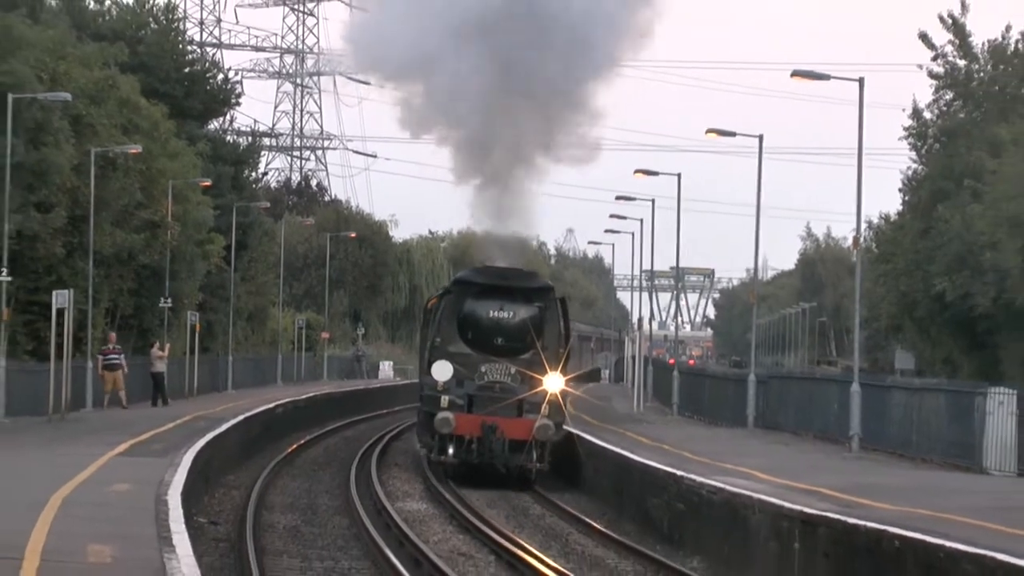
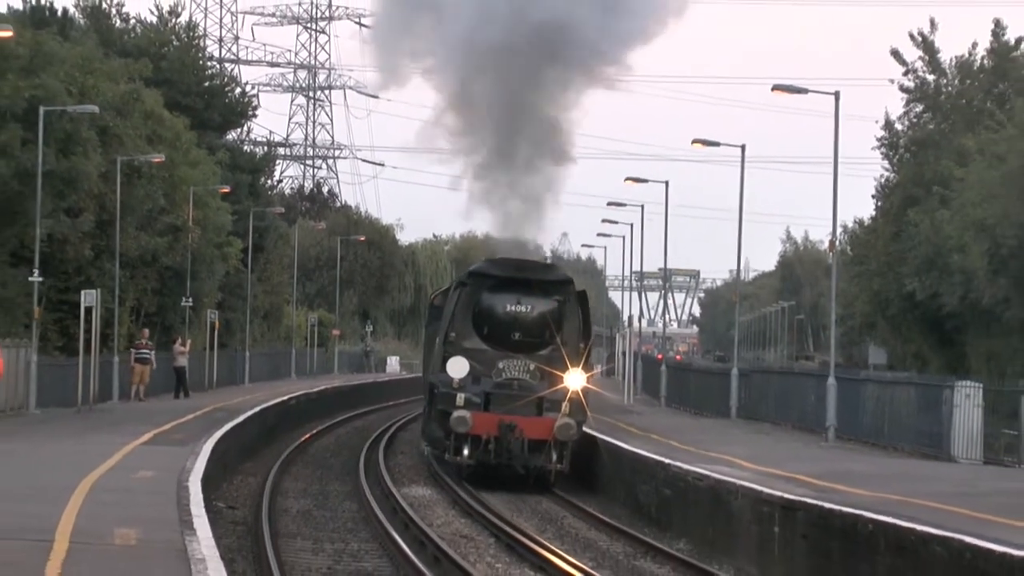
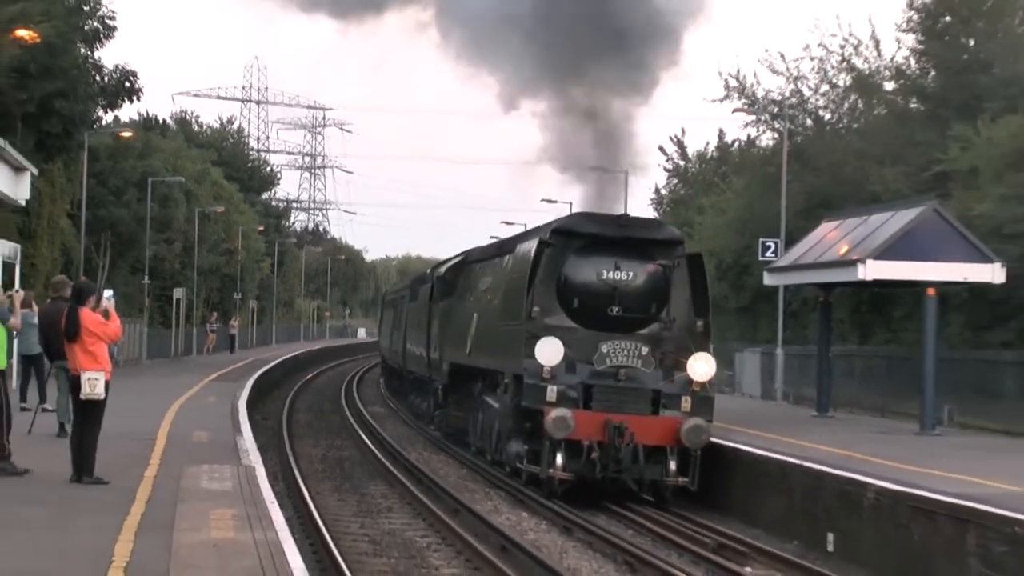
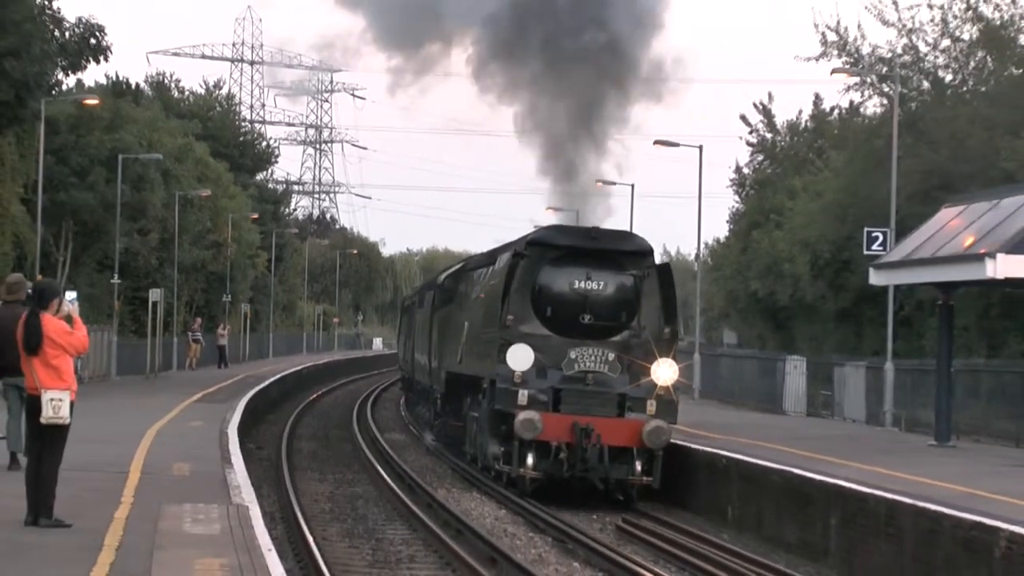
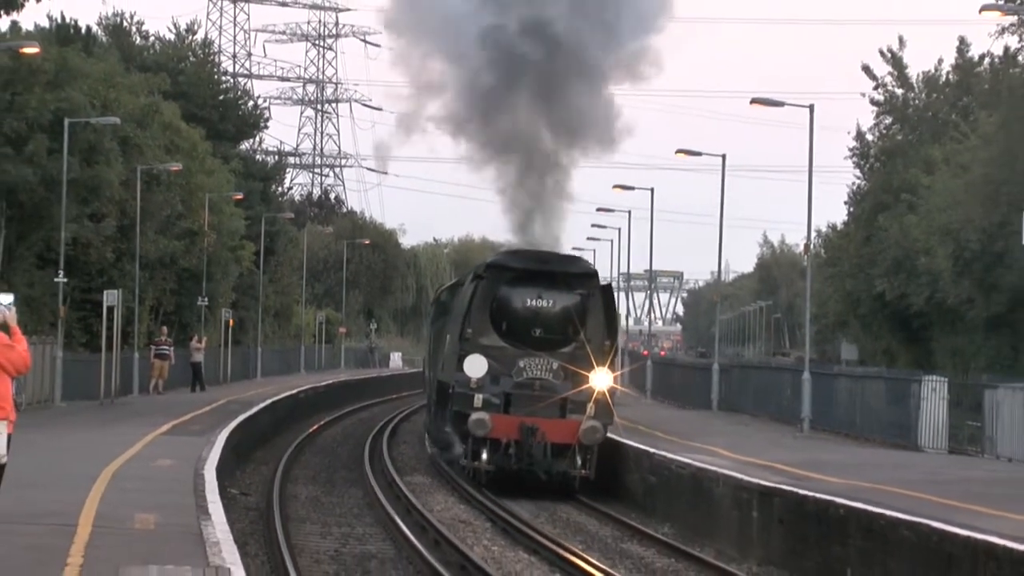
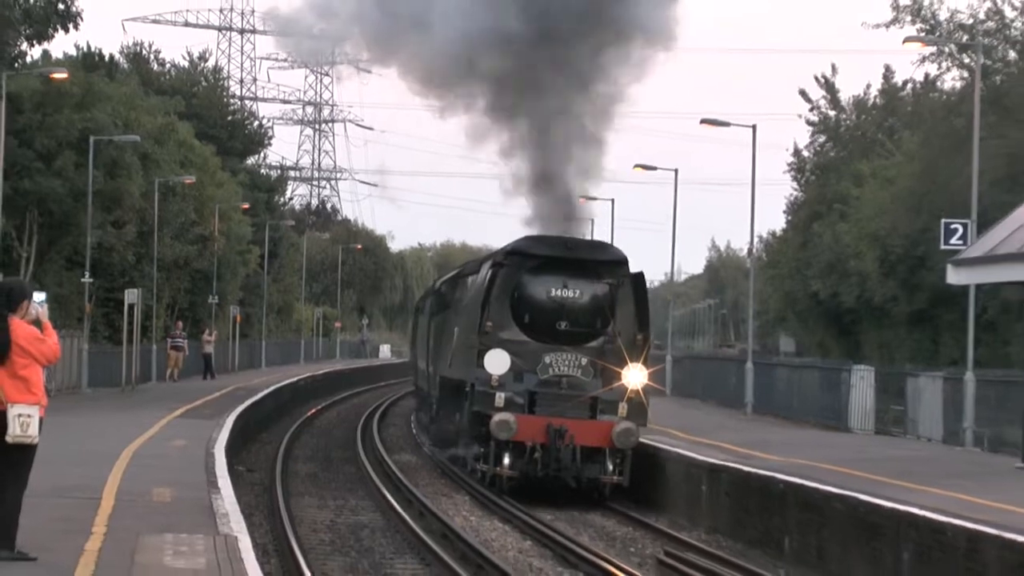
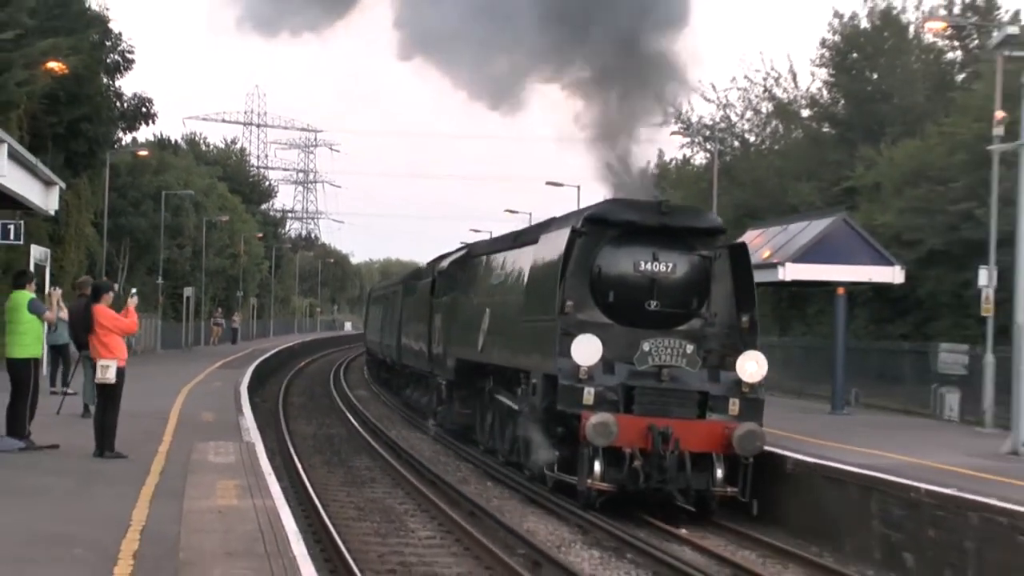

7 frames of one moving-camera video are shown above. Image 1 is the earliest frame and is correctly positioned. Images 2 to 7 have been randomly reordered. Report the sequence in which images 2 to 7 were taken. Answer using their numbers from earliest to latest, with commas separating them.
2, 5, 6, 4, 3, 7
